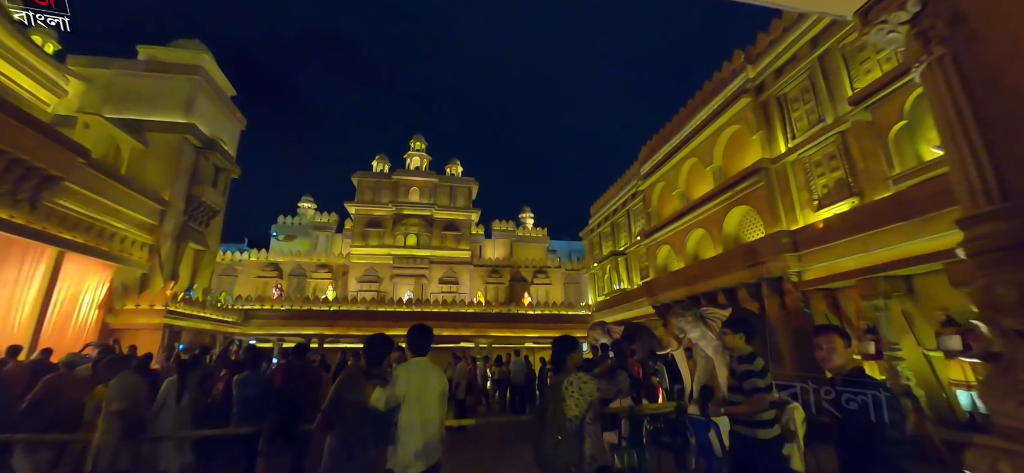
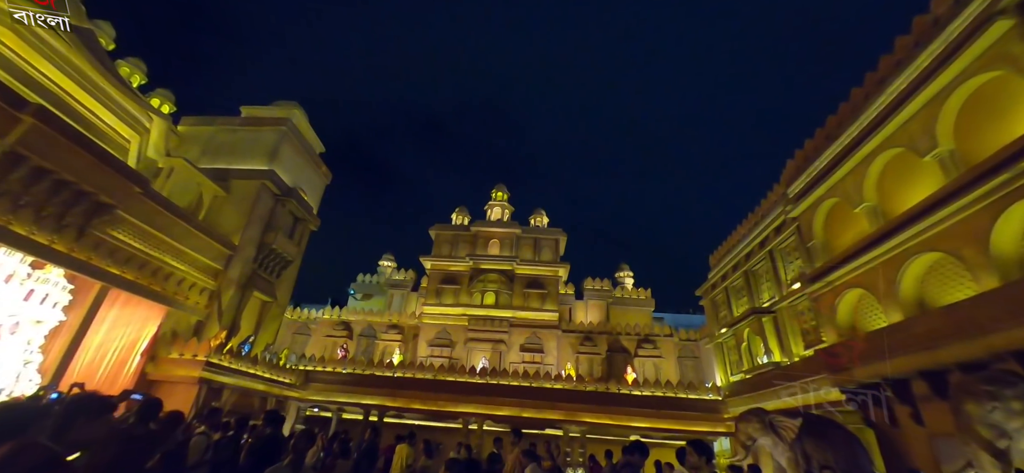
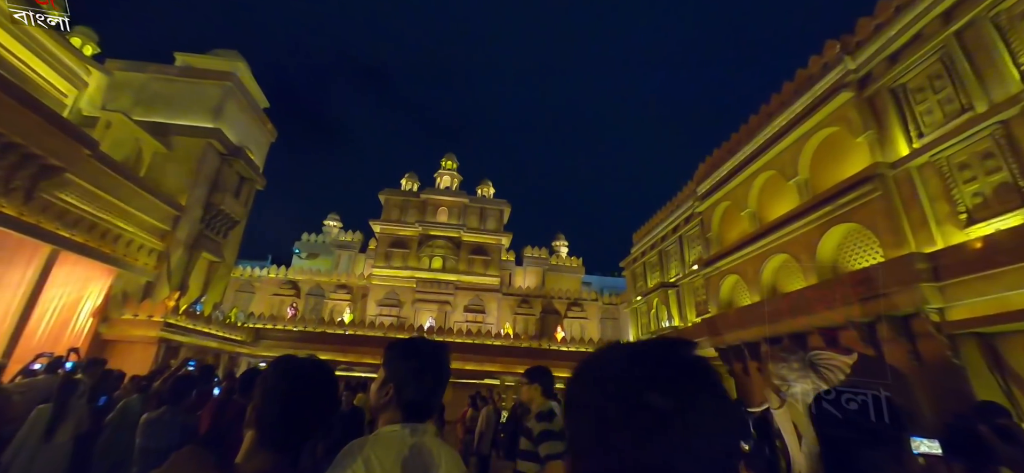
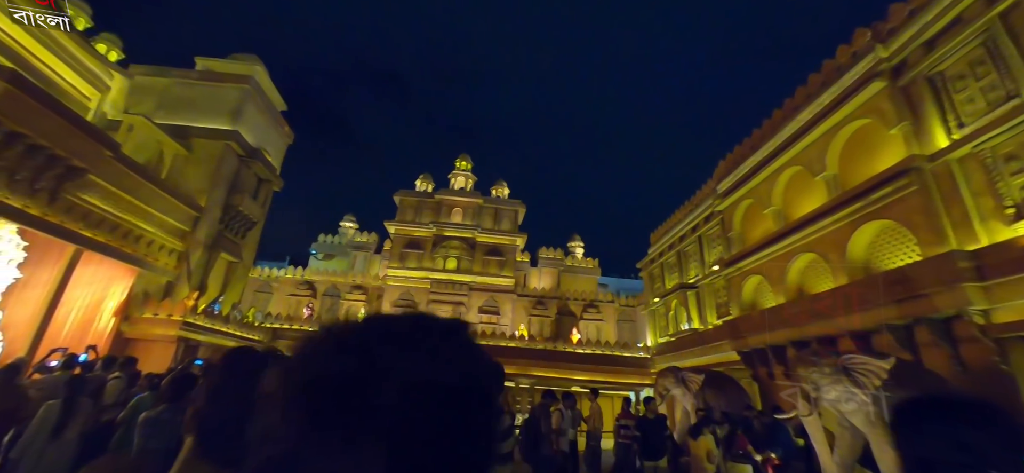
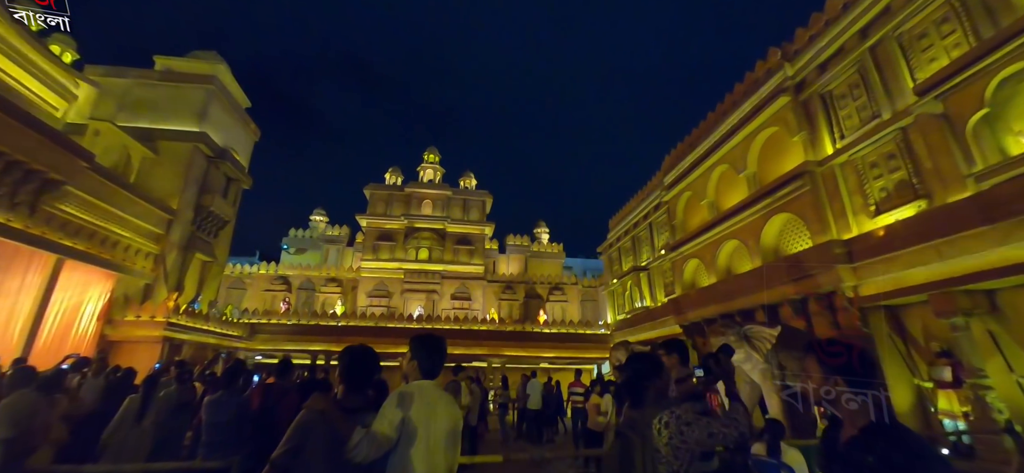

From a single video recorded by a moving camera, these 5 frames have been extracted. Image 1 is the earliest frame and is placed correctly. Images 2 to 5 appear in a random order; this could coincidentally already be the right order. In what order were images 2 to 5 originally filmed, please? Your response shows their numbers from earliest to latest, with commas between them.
5, 3, 4, 2
